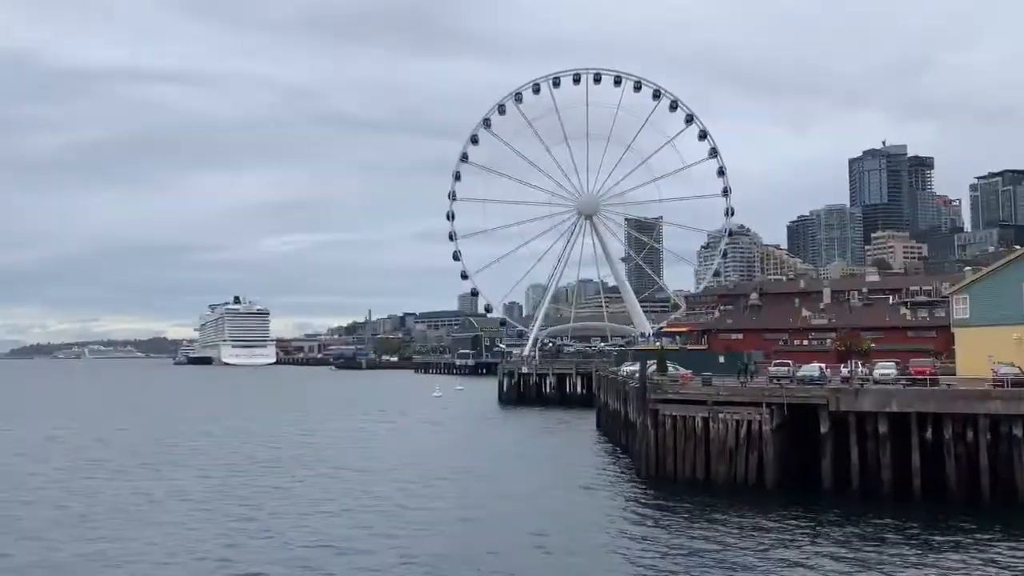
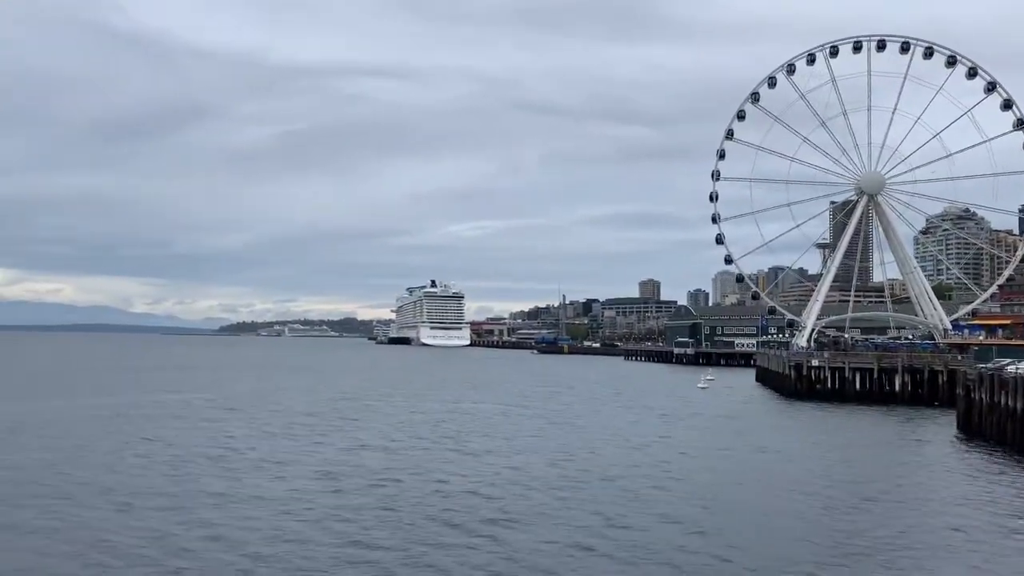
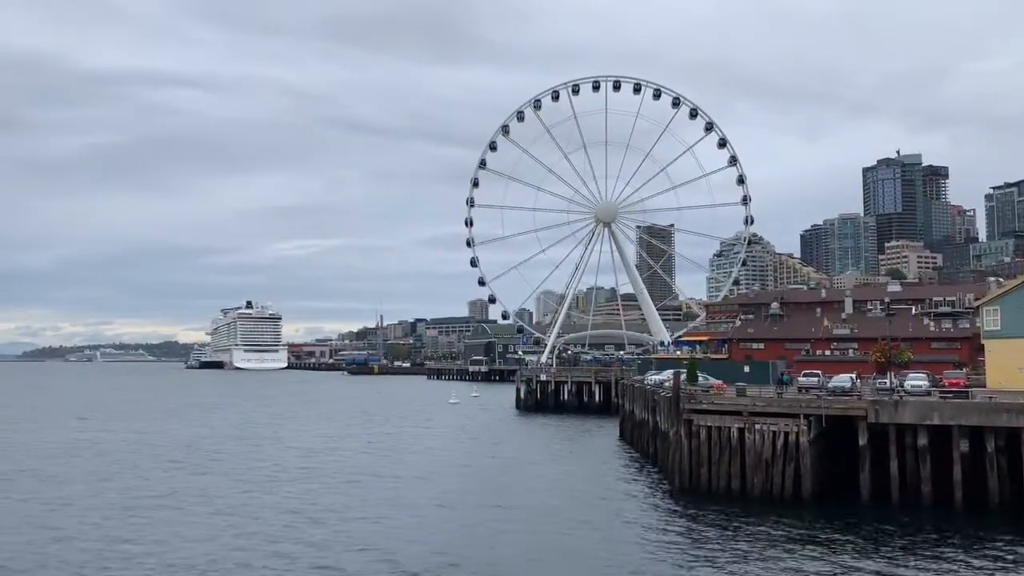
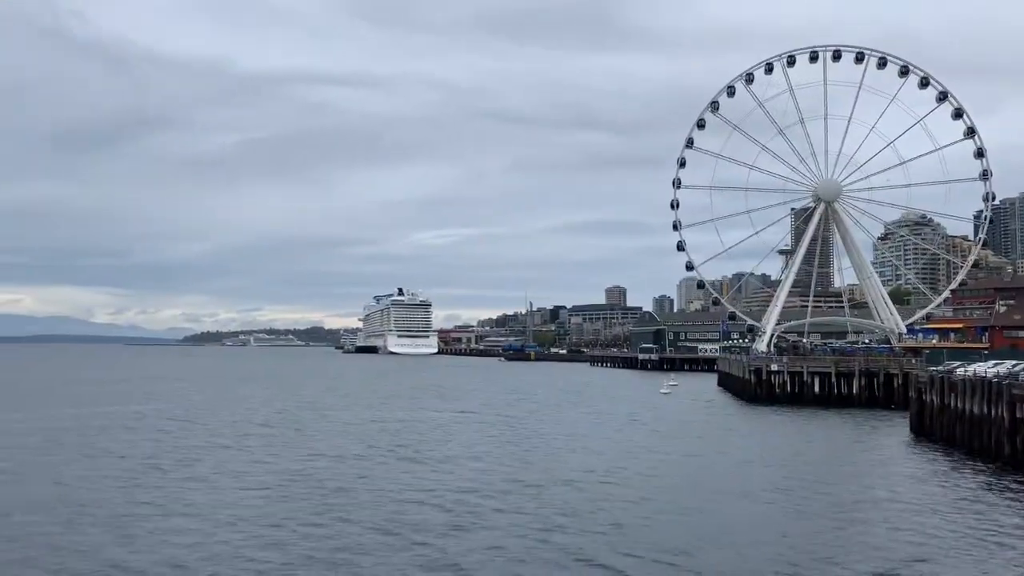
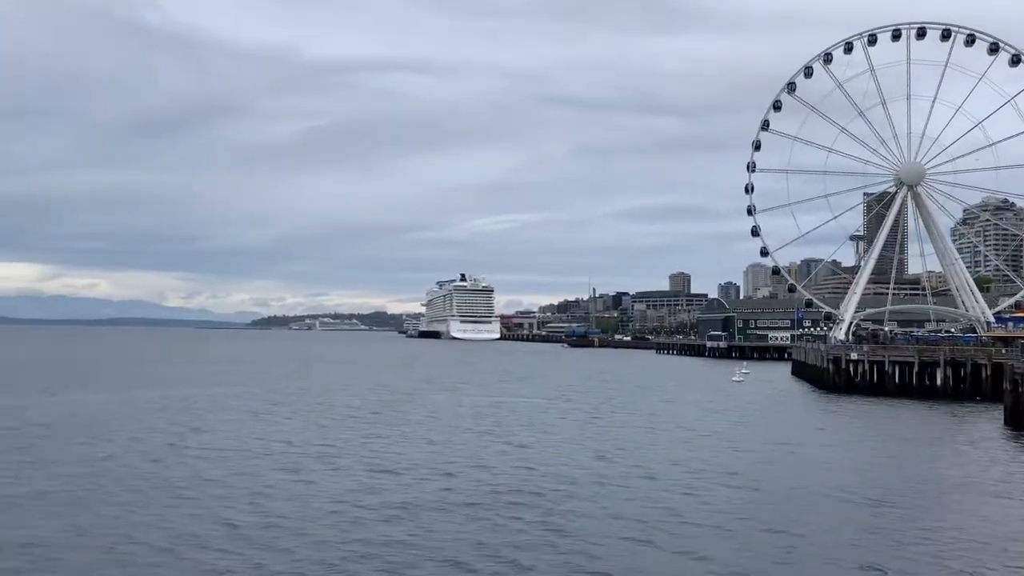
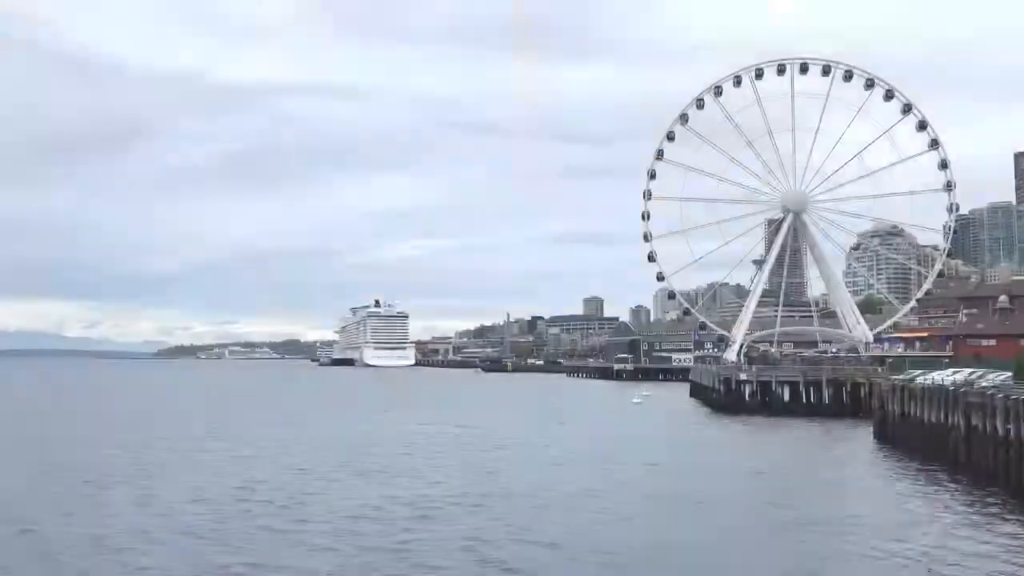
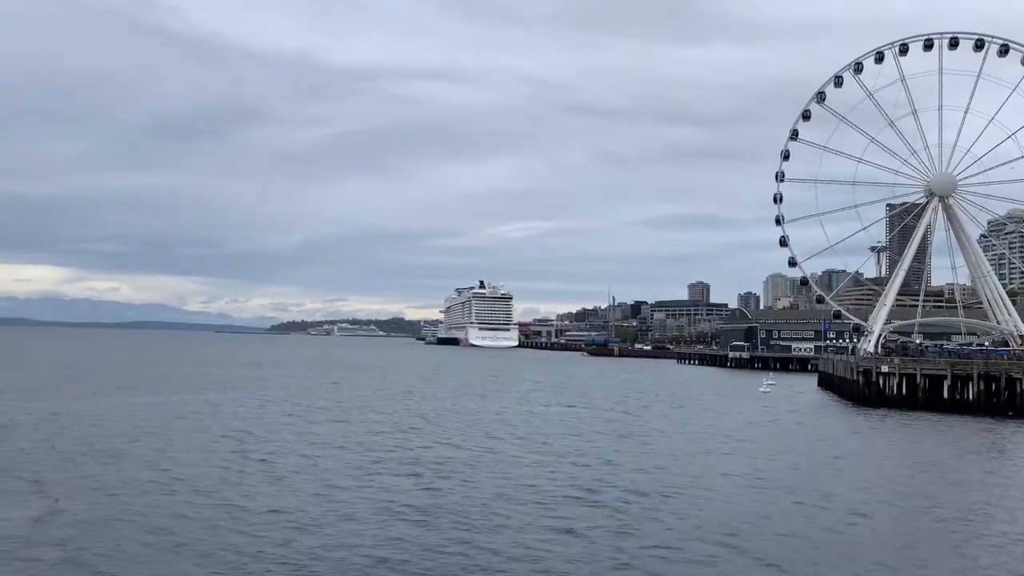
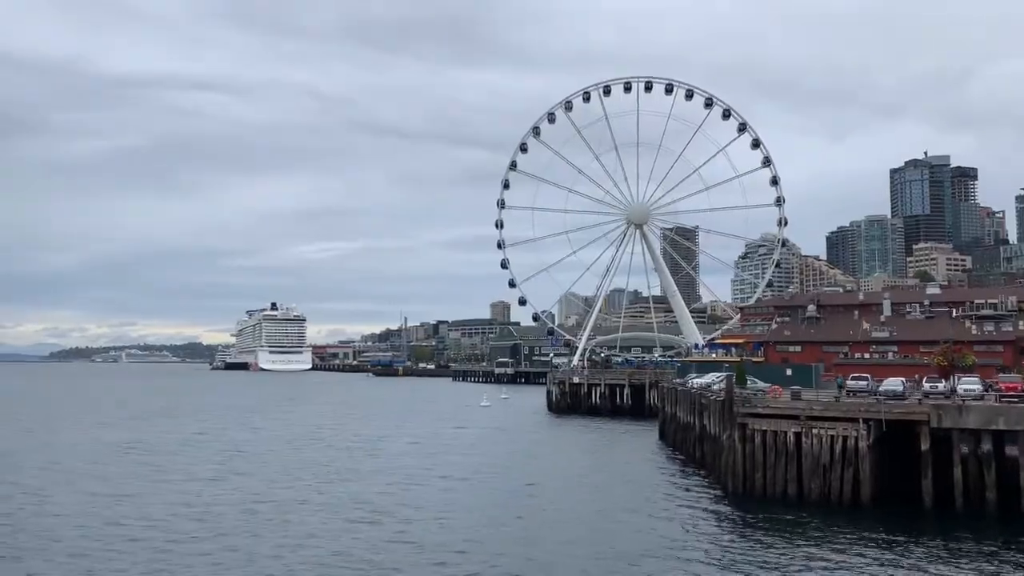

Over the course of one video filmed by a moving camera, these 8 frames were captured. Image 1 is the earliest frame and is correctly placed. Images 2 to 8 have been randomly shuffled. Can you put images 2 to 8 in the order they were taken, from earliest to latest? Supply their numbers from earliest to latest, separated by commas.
3, 8, 6, 4, 2, 5, 7
